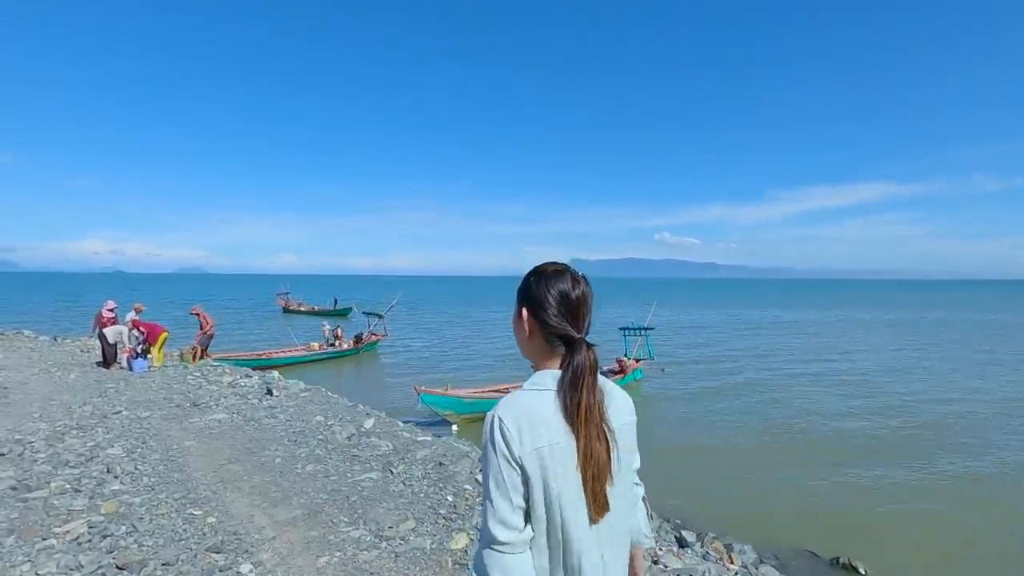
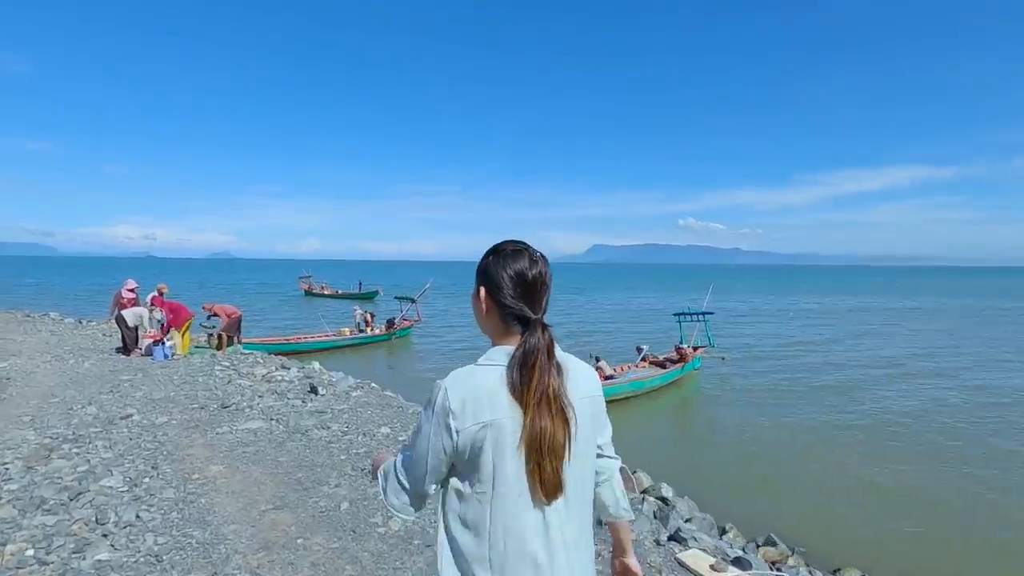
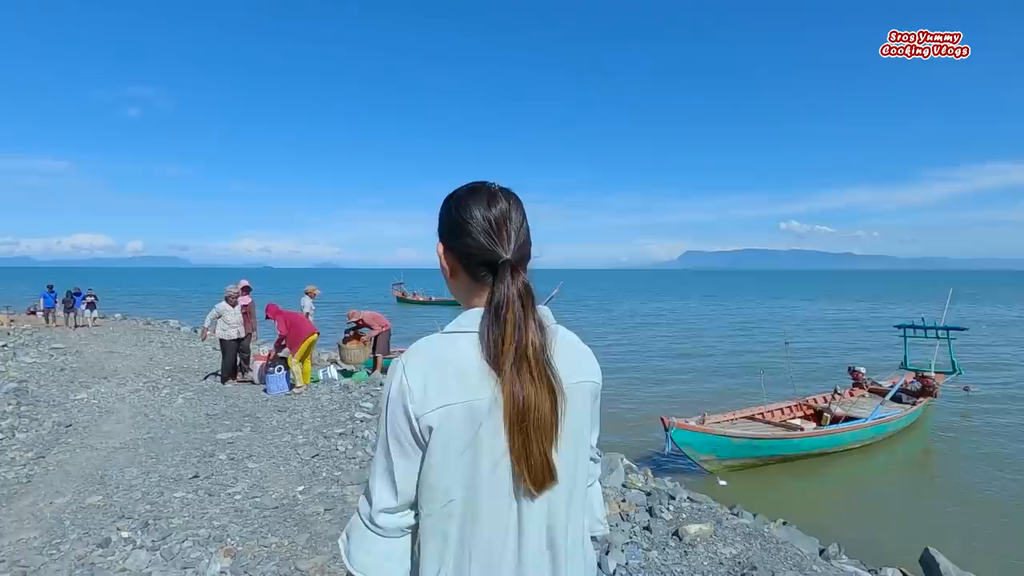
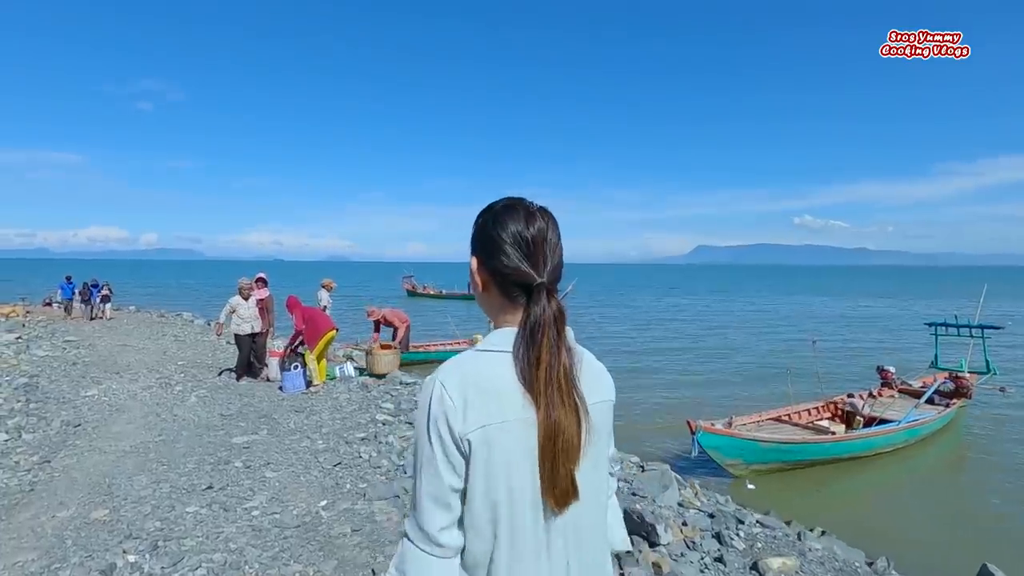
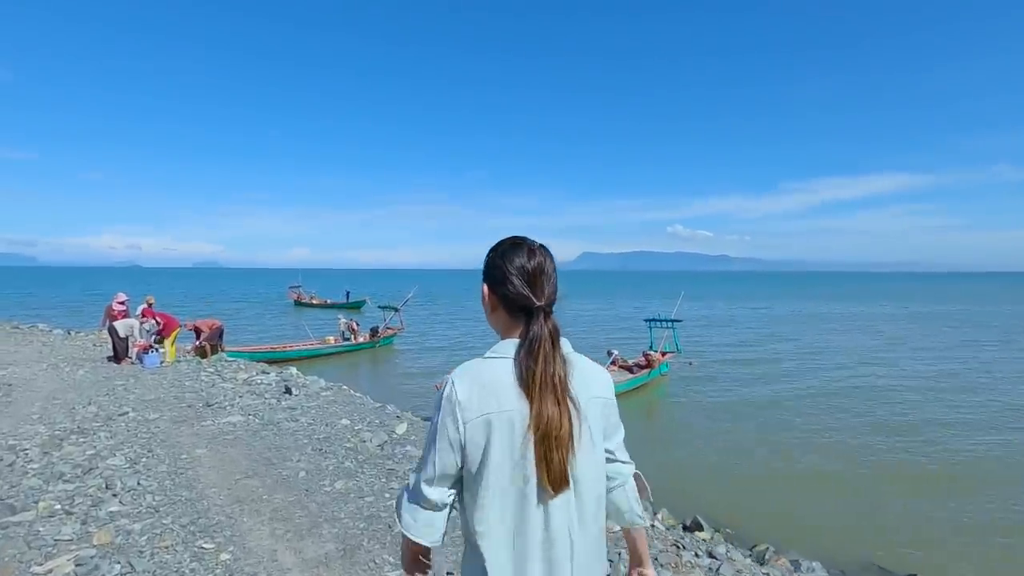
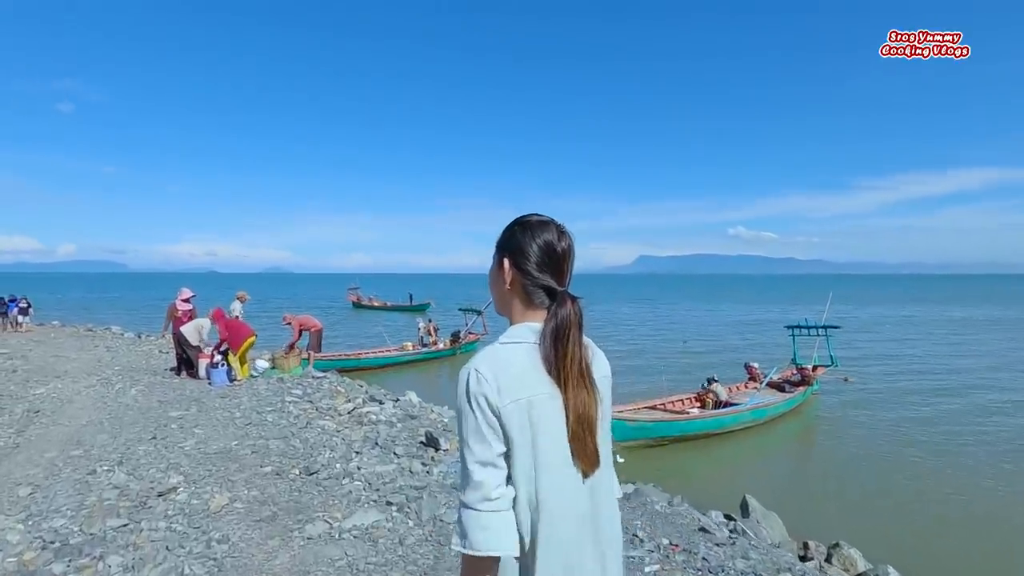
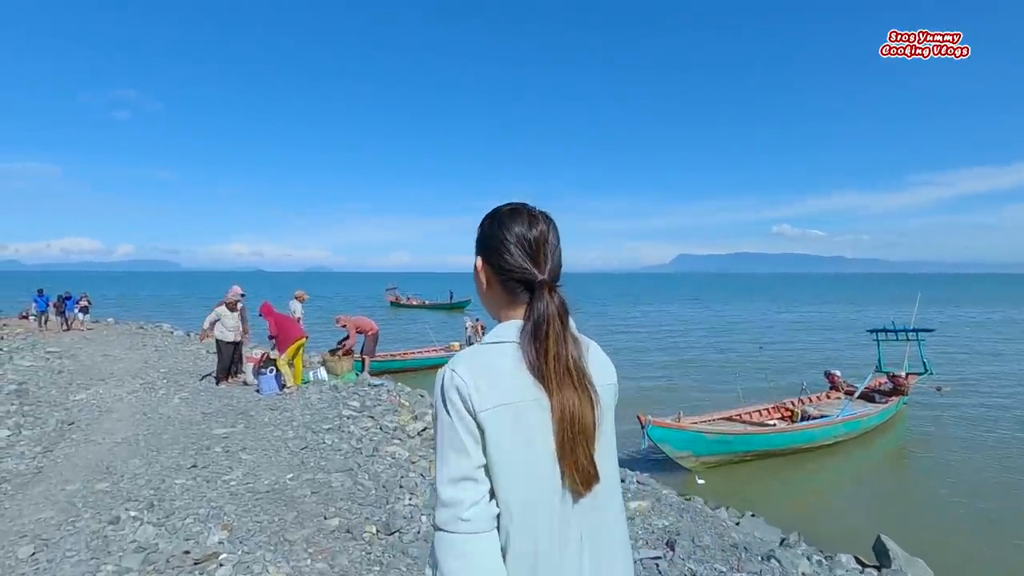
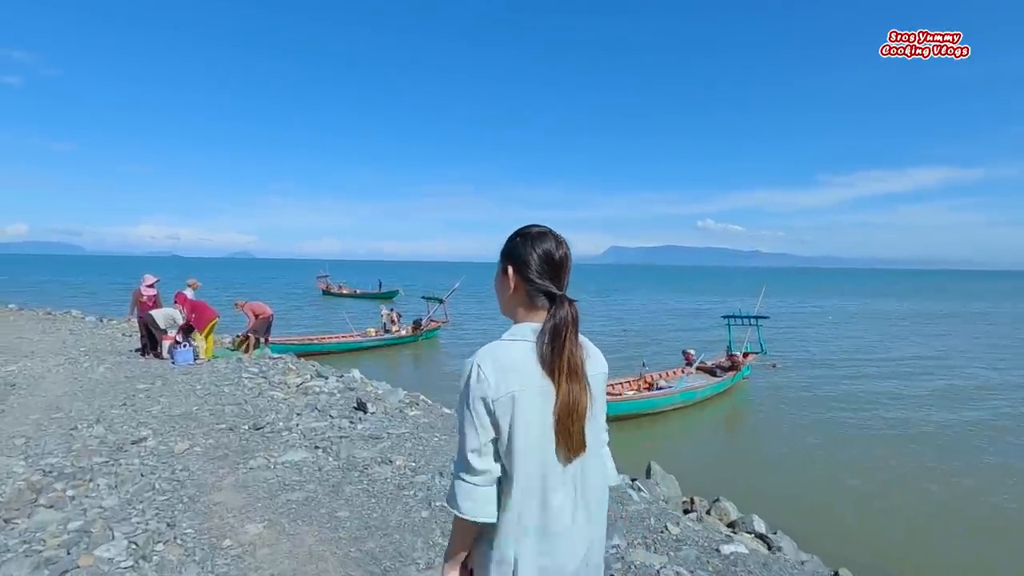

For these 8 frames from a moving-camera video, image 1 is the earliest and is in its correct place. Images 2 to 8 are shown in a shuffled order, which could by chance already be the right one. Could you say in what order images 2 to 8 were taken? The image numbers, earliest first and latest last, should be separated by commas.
5, 2, 8, 6, 7, 3, 4
